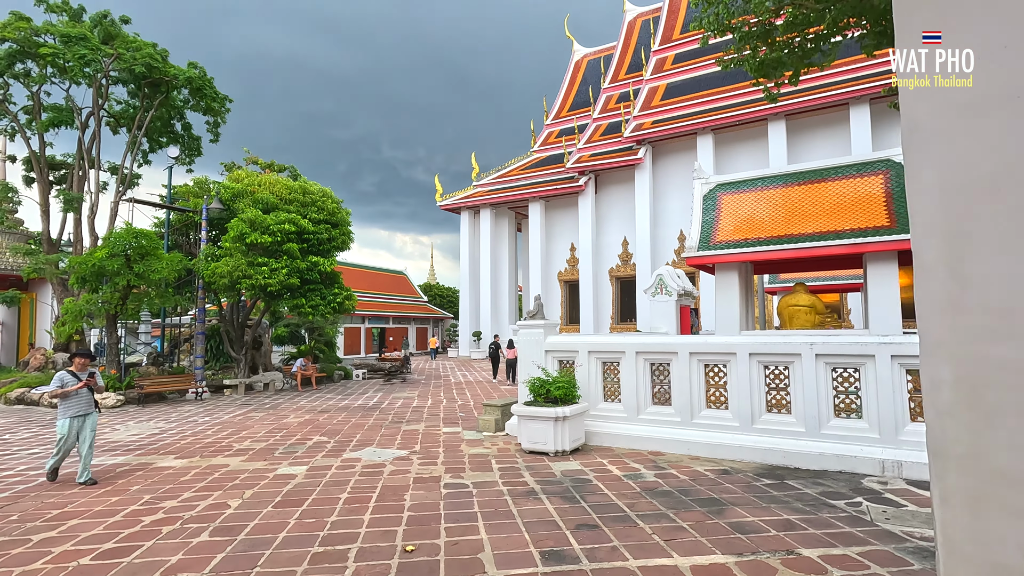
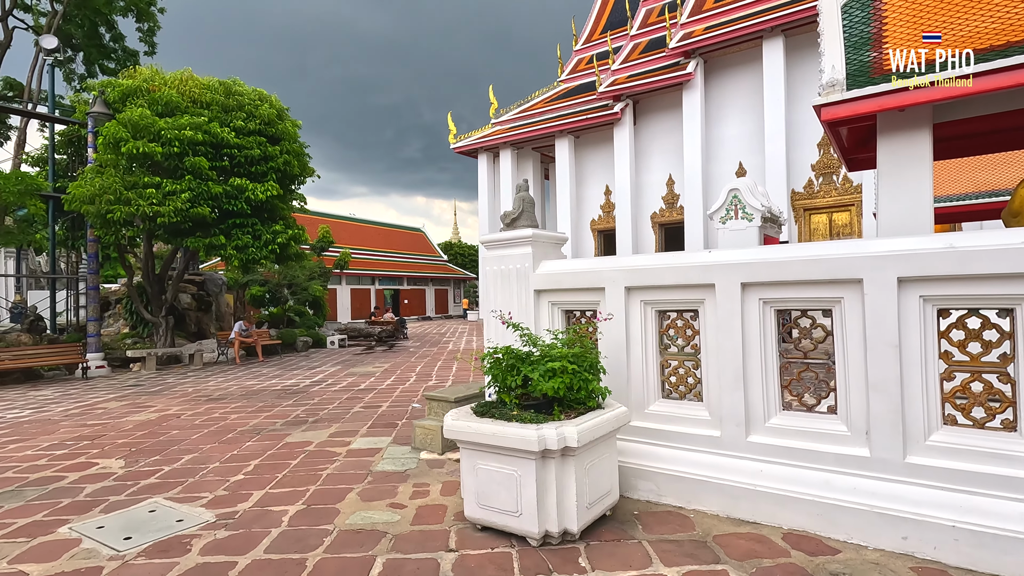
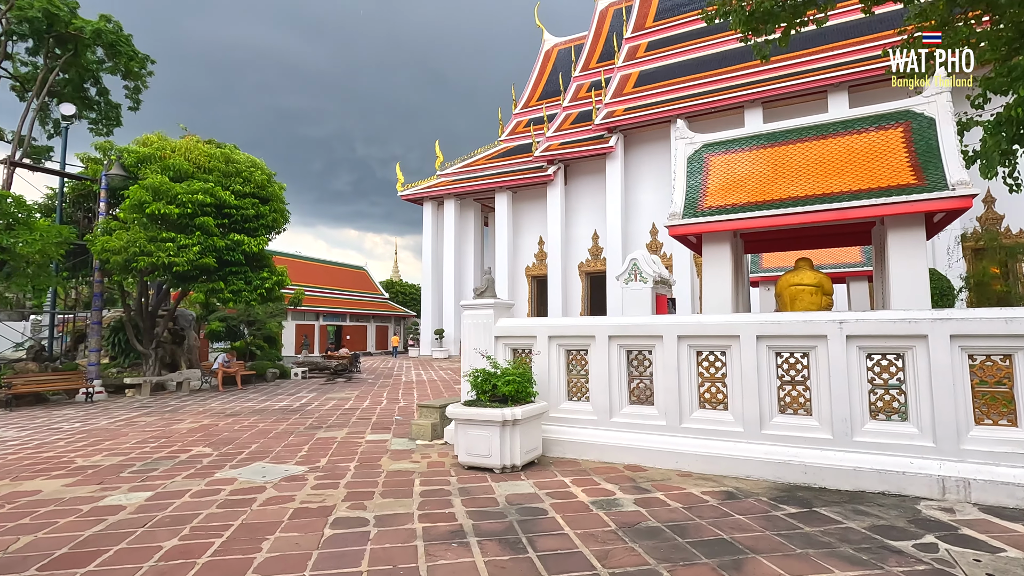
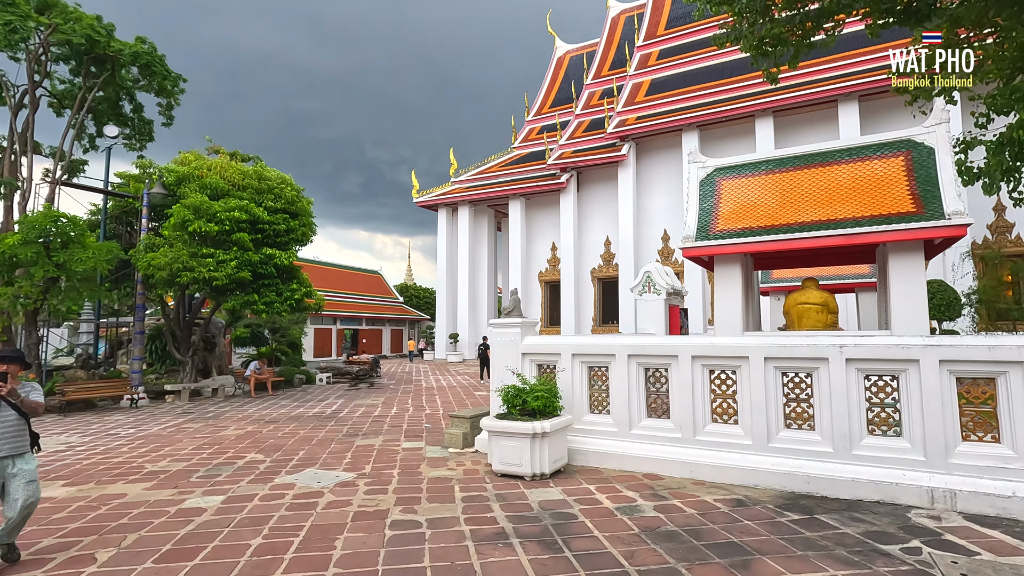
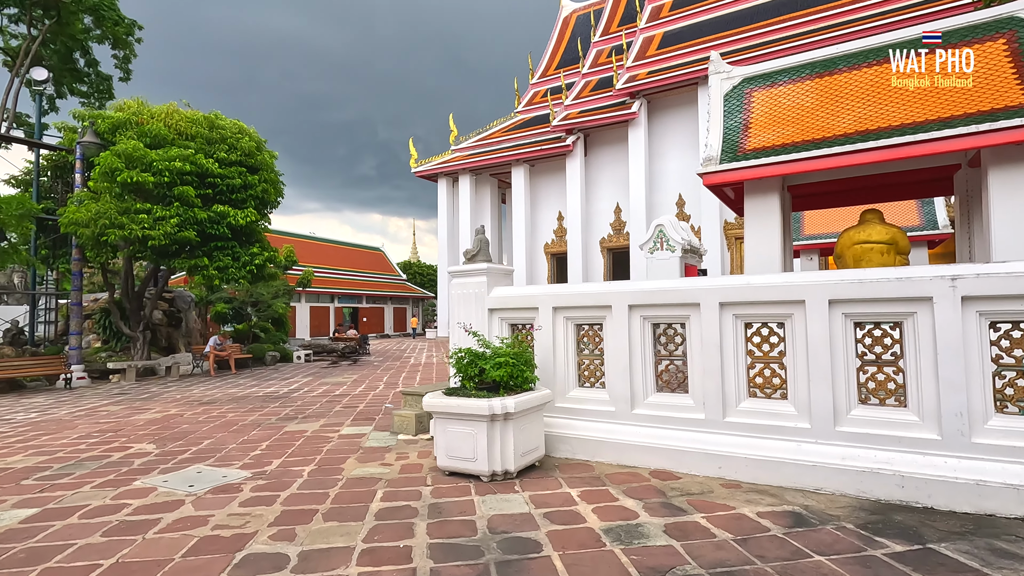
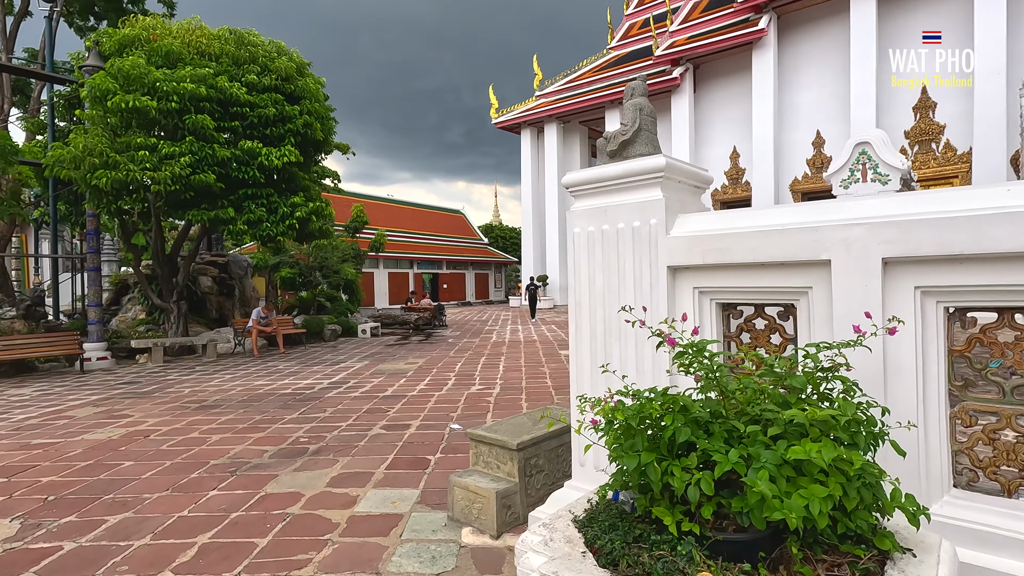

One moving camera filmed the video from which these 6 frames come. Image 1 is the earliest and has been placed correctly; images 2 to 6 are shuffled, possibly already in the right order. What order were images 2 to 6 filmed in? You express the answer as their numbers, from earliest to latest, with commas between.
4, 3, 5, 2, 6
